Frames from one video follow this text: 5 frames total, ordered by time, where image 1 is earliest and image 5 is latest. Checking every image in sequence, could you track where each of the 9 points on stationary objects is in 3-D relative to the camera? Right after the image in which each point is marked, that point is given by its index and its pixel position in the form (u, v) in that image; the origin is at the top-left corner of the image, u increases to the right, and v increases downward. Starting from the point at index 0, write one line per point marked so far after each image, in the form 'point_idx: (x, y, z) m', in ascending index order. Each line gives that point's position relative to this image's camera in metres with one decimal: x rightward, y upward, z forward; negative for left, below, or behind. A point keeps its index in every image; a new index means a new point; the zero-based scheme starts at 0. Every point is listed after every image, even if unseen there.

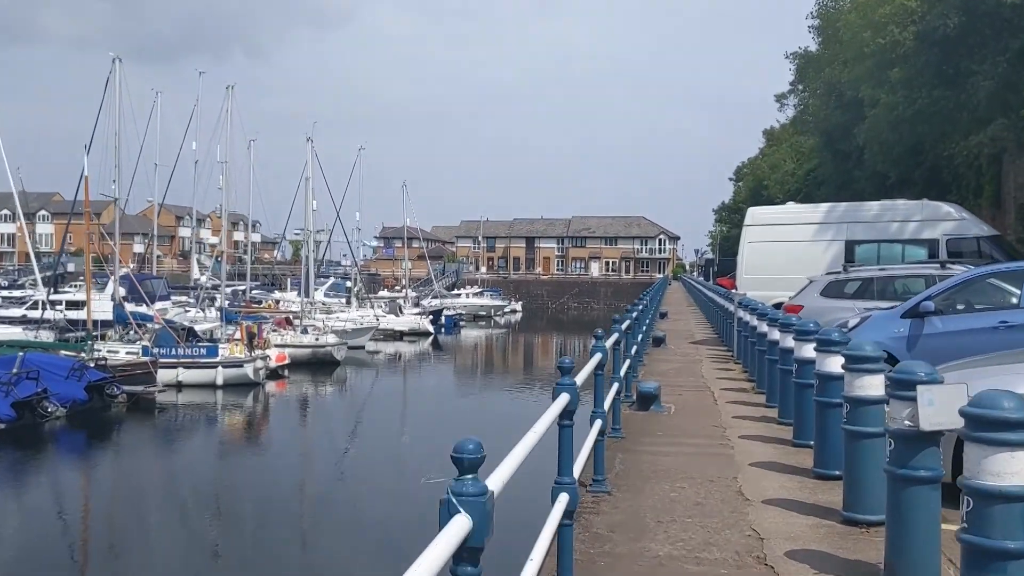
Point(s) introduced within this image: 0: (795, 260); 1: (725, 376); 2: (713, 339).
0: (+4.6, +0.5, +14.7) m
1: (+2.2, -0.9, +9.7) m
2: (+3.1, -0.8, +14.4) m
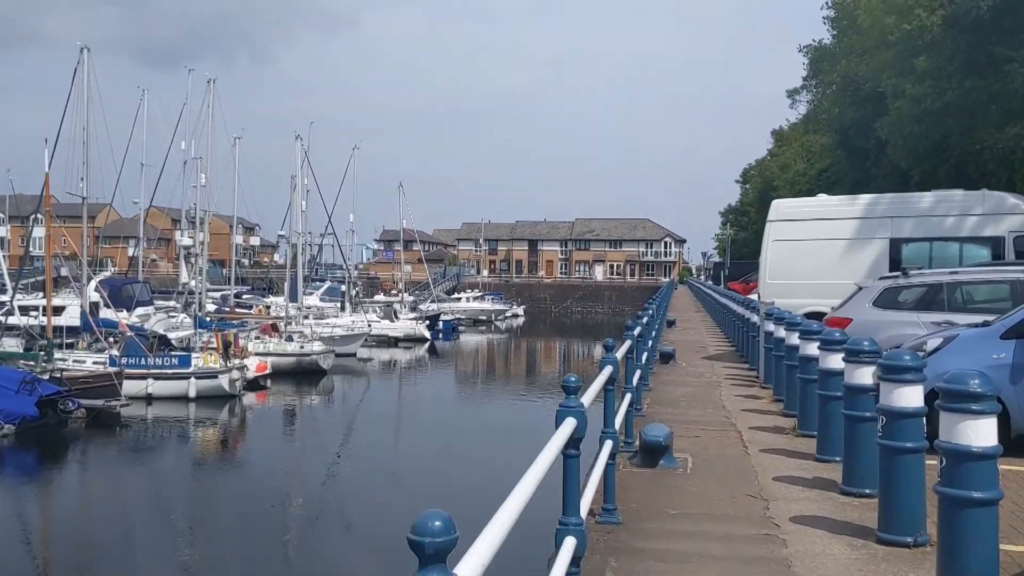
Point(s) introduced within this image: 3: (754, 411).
0: (+4.4, +0.4, +12.7) m
1: (+2.0, -1.0, +7.7) m
2: (+2.9, -0.9, +12.5) m
3: (+1.9, -1.0, +7.4) m
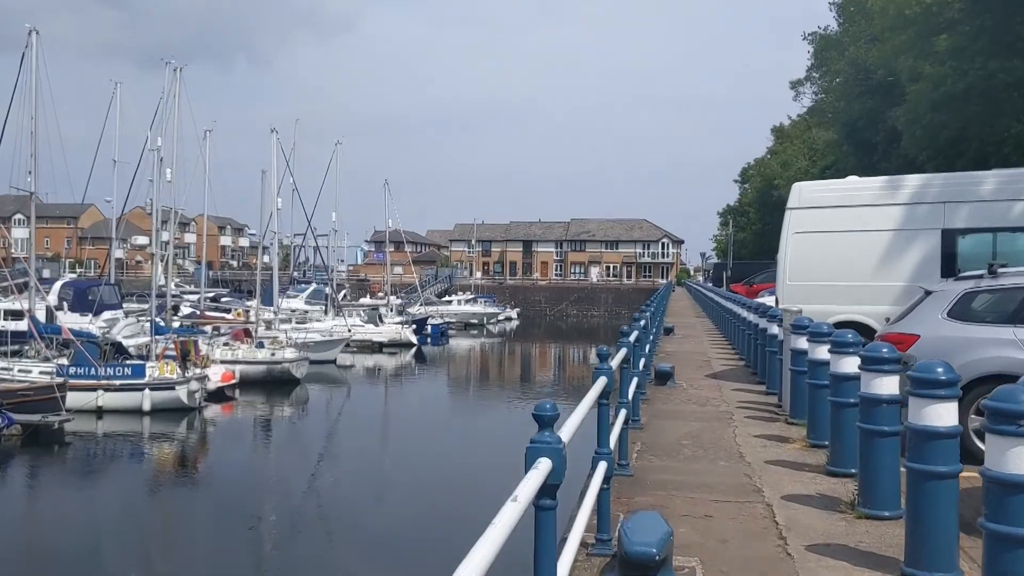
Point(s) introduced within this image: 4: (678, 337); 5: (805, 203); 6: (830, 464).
0: (+4.0, +0.3, +10.7) m
1: (+1.6, -1.0, +5.7) m
2: (+2.5, -0.9, +10.4) m
3: (+1.5, -1.0, +5.3) m
4: (+3.0, -0.9, +17.4) m
5: (+3.5, +1.0, +11.2) m
6: (+1.7, -0.9, +5.0) m
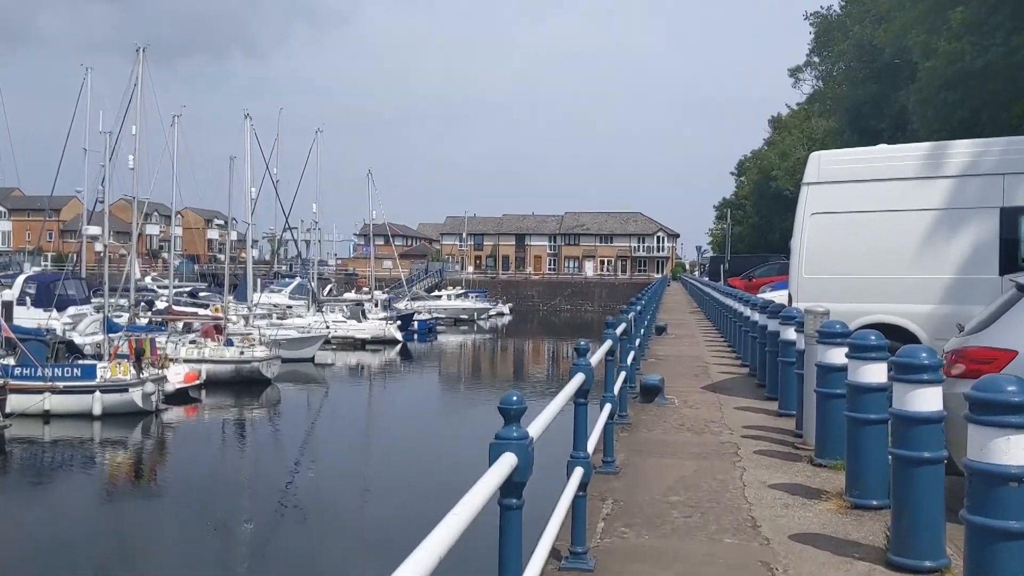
0: (+3.6, +0.4, +9.0) m
1: (+1.2, -1.0, +4.0) m
2: (+2.1, -0.9, +8.7) m
3: (+1.2, -1.0, +3.6) m
4: (+2.6, -0.8, +15.7) m
5: (+3.1, +1.1, +9.5) m
6: (+1.3, -0.9, +3.3) m
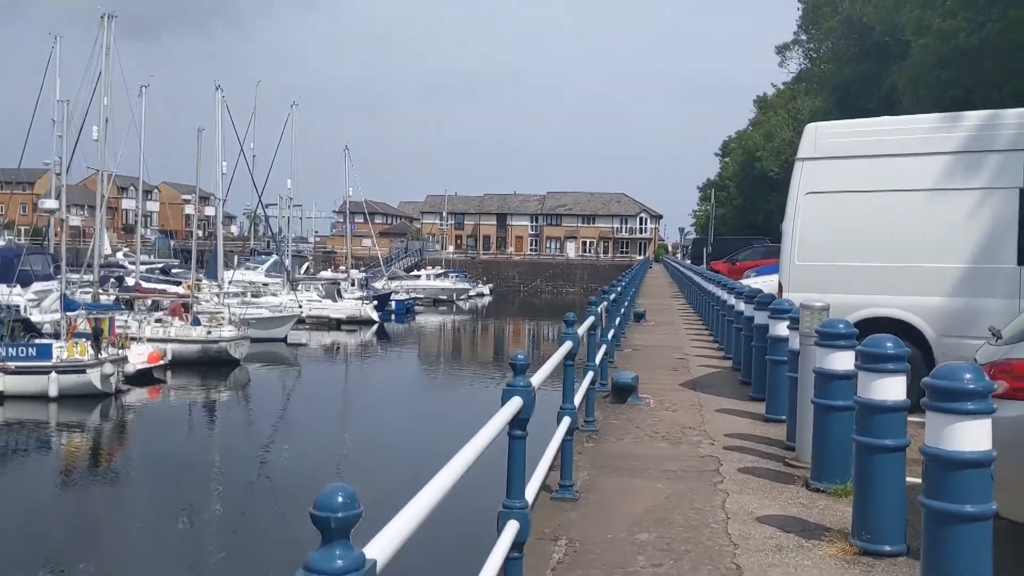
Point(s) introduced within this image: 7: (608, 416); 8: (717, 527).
0: (+3.3, +0.5, +8.3) m
1: (+1.0, -0.9, +3.2) m
2: (+1.8, -0.8, +8.0) m
3: (+0.9, -1.0, +2.9) m
4: (+2.2, -0.5, +15.0) m
5: (+2.8, +1.2, +8.7) m
6: (+1.1, -0.9, +2.6) m
7: (+0.6, -0.8, +5.9) m
8: (+0.8, -0.9, +3.6) m
